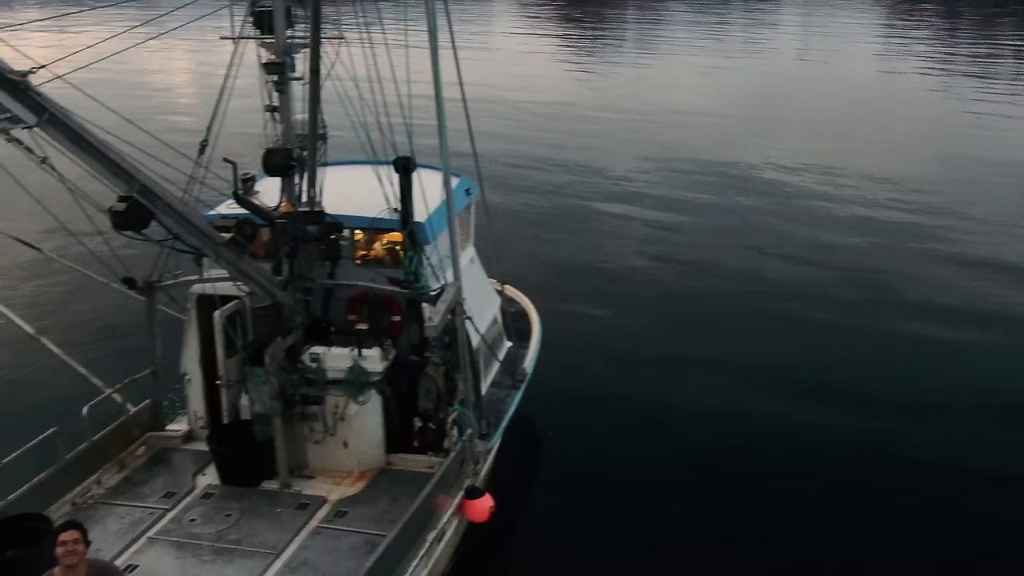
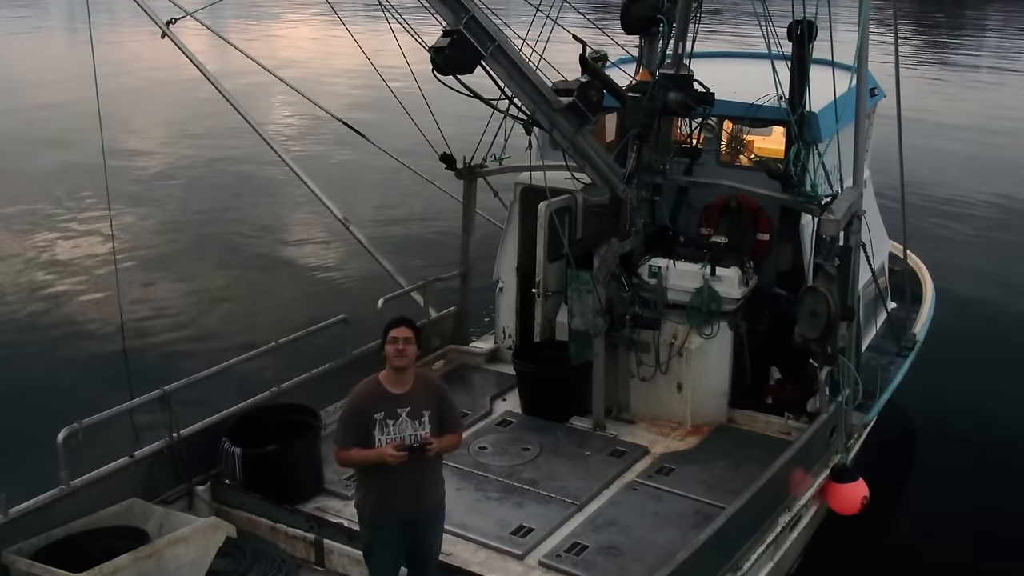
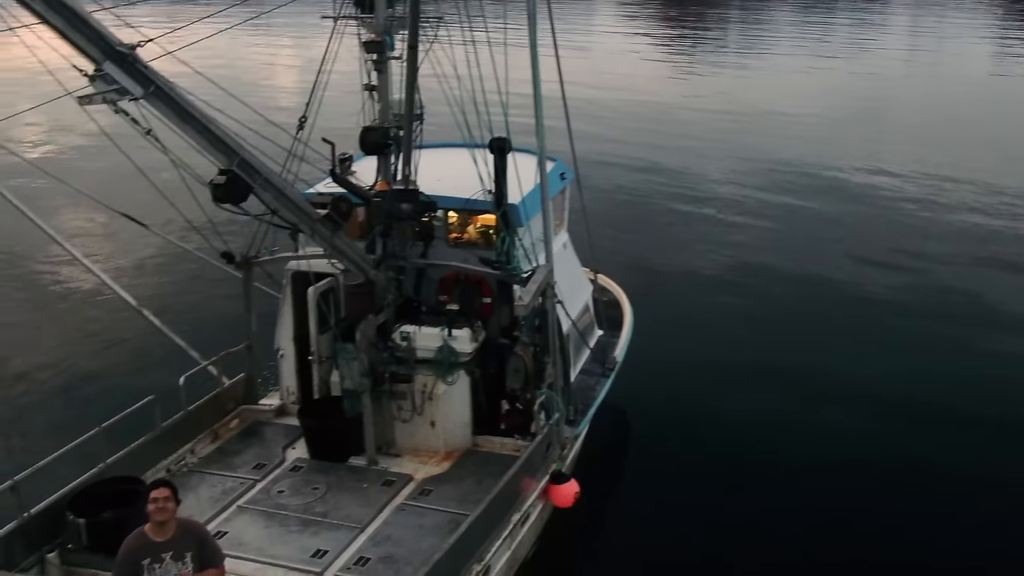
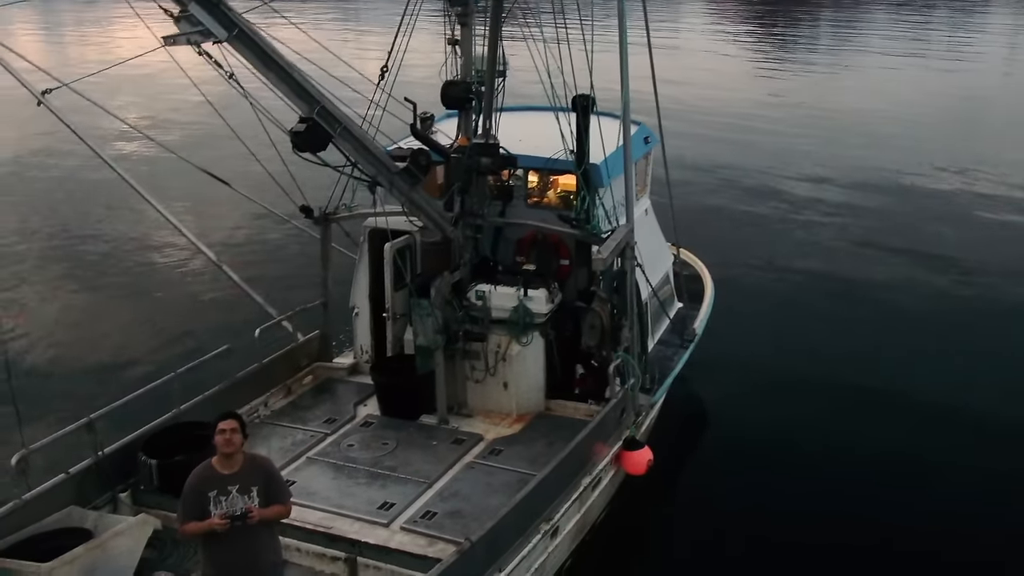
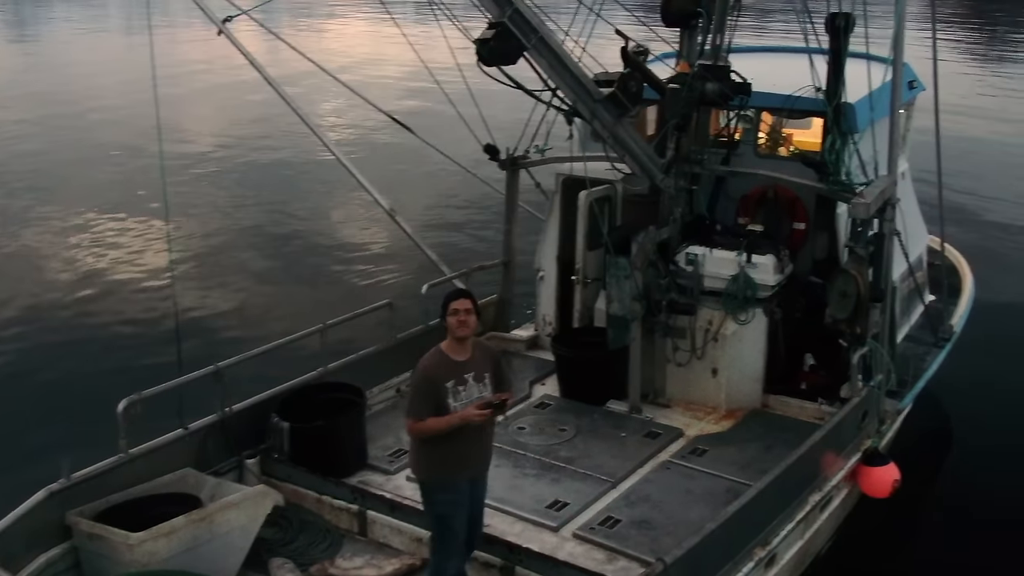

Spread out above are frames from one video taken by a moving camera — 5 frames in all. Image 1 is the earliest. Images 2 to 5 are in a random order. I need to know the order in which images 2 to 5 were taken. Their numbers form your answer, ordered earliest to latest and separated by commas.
3, 4, 5, 2
